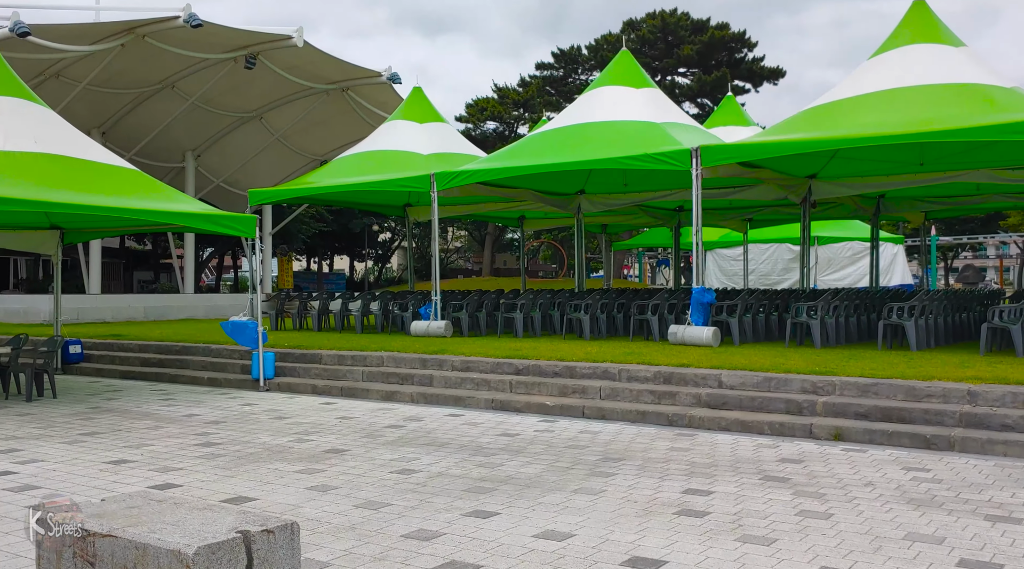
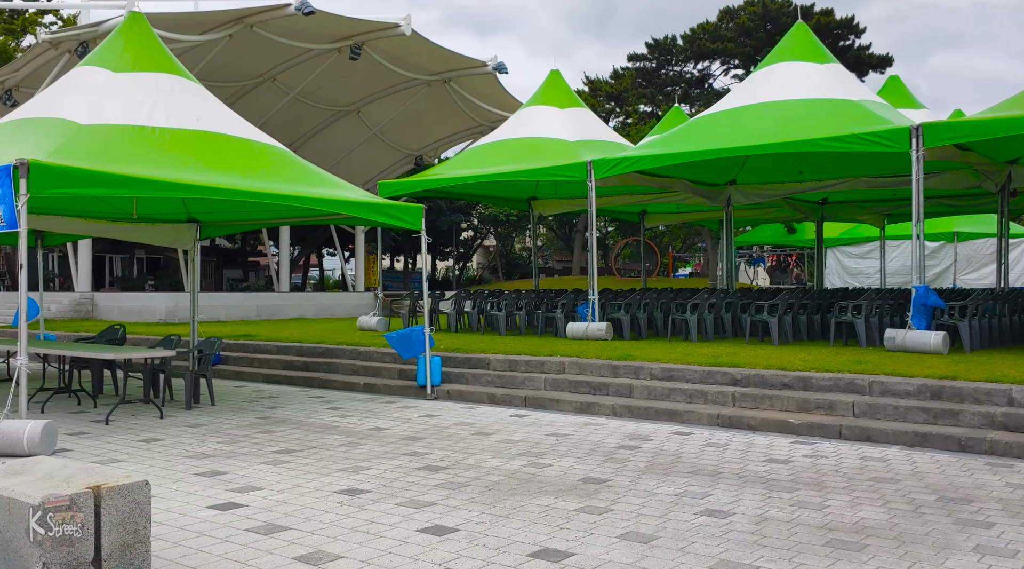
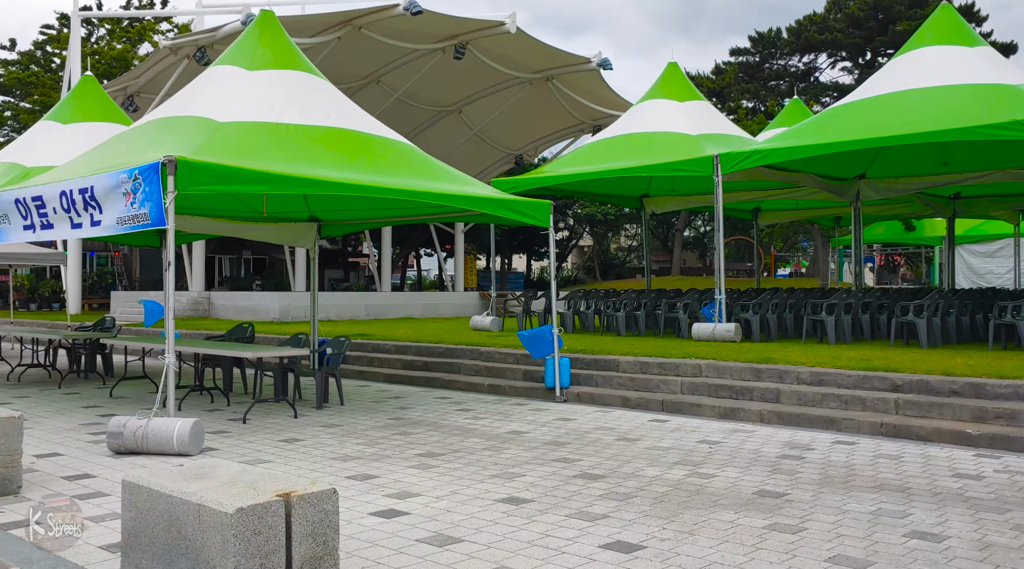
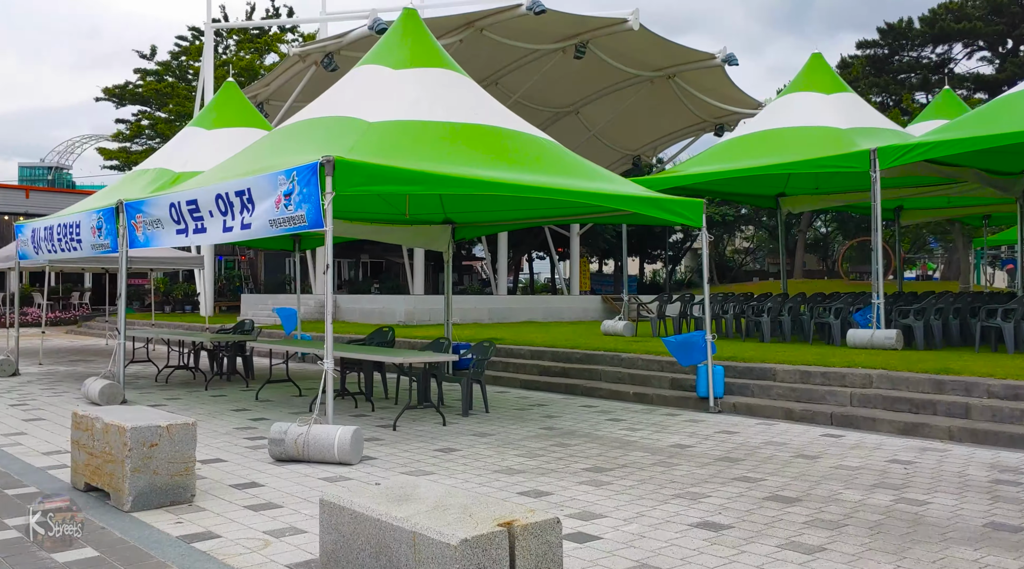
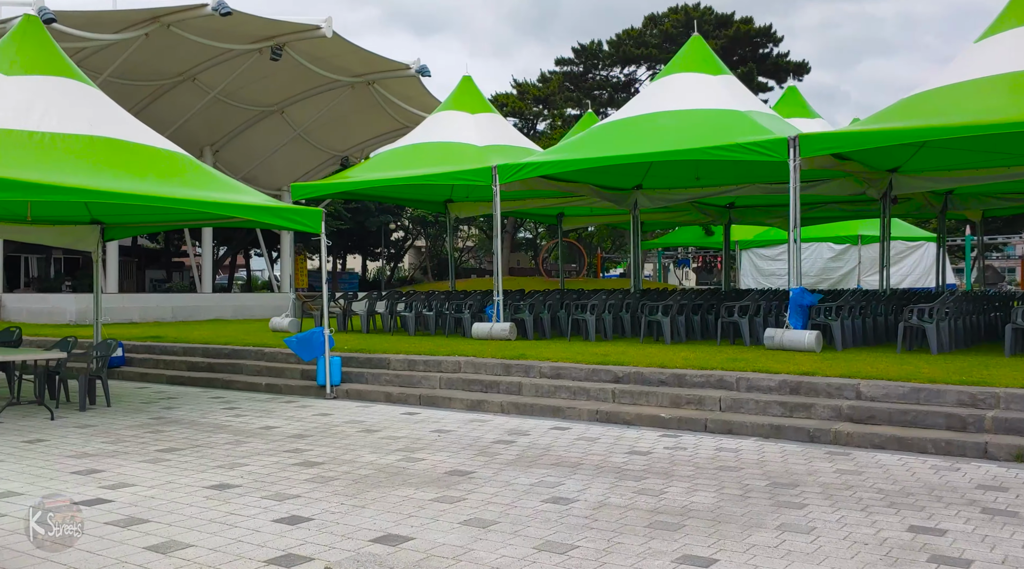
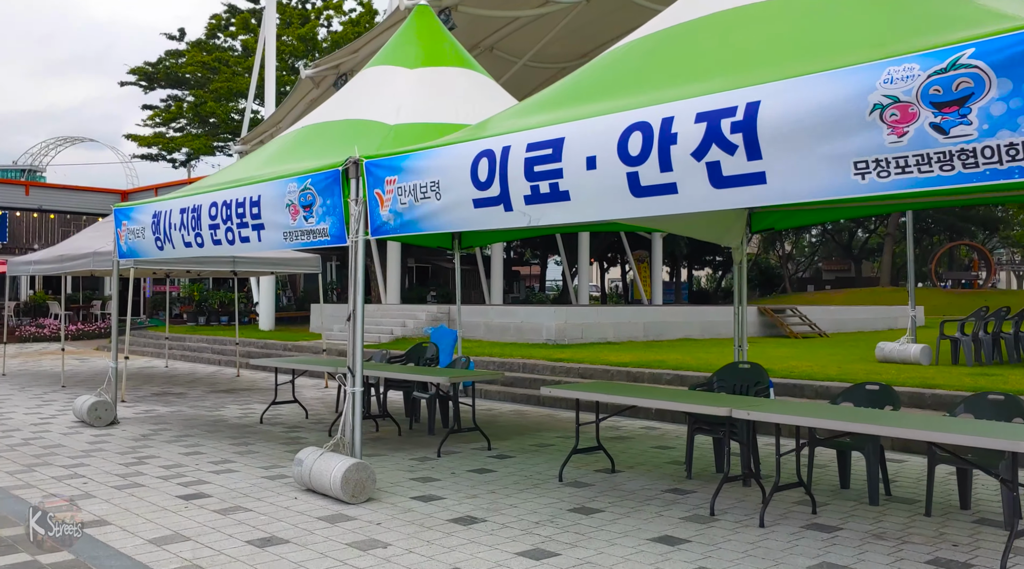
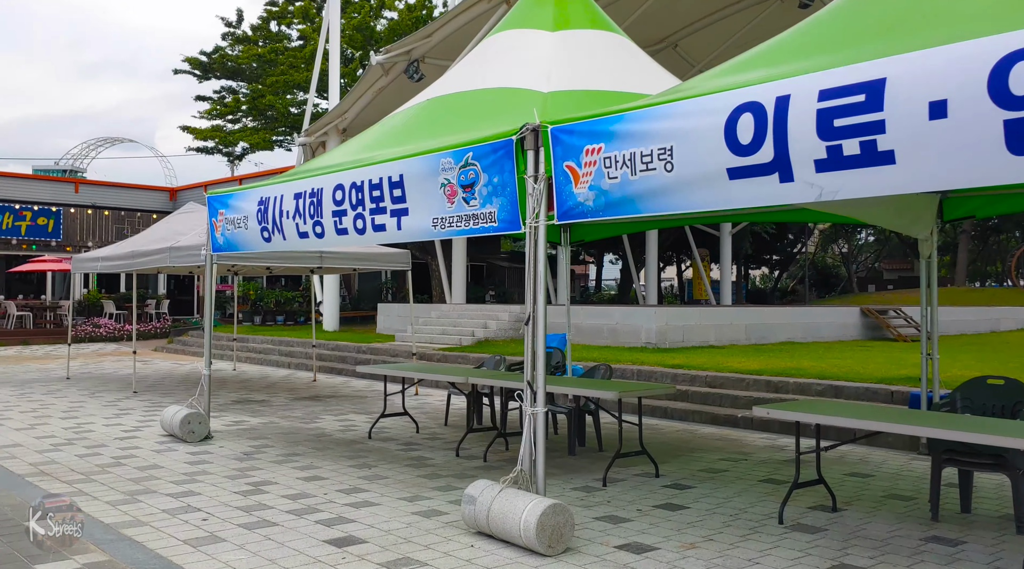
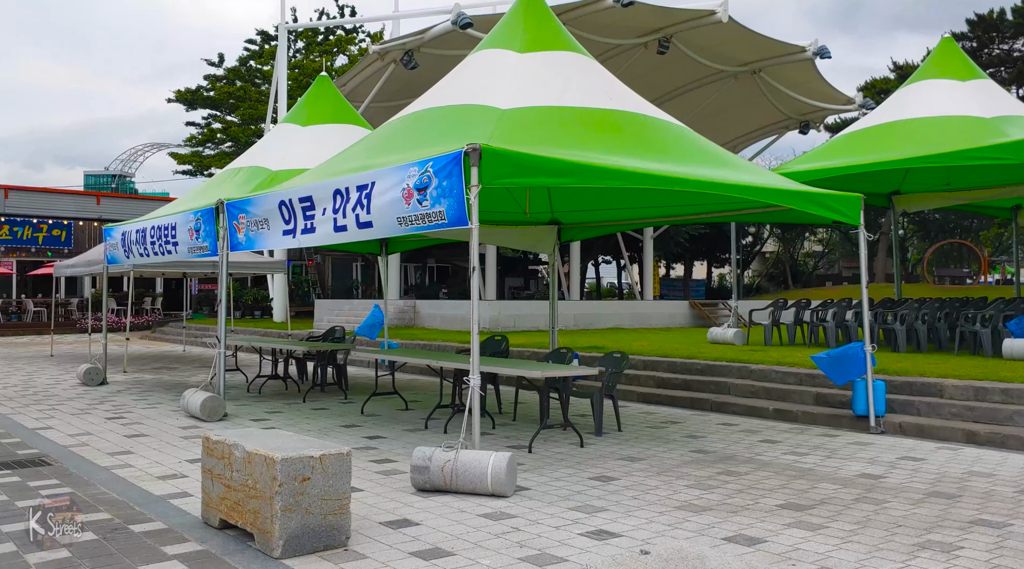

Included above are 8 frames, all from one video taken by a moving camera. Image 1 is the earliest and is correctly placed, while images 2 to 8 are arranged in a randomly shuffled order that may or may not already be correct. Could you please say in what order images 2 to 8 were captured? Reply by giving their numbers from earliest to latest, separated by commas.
5, 2, 3, 4, 8, 6, 7
